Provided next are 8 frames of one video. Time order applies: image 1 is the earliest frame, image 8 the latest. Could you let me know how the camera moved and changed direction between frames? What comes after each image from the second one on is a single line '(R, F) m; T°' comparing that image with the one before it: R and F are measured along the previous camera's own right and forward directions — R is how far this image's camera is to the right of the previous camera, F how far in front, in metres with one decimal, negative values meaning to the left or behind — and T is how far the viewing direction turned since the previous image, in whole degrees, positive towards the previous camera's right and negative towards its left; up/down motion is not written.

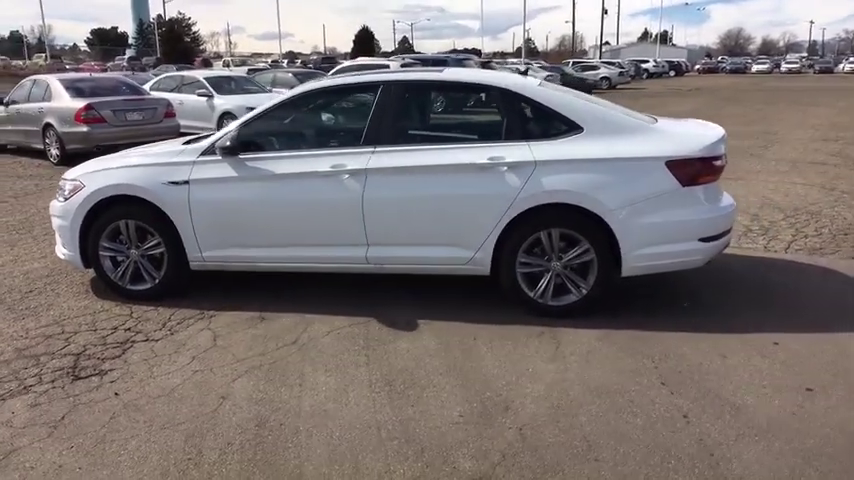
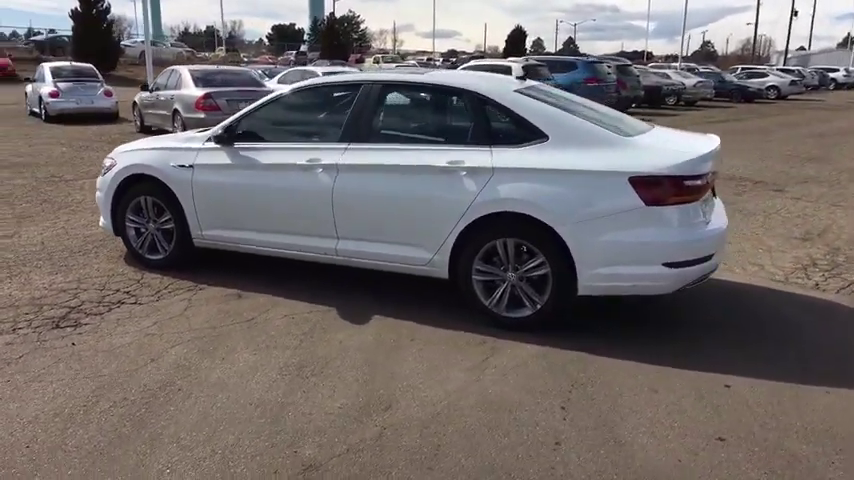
(+1.4, +0.1) m; -13°
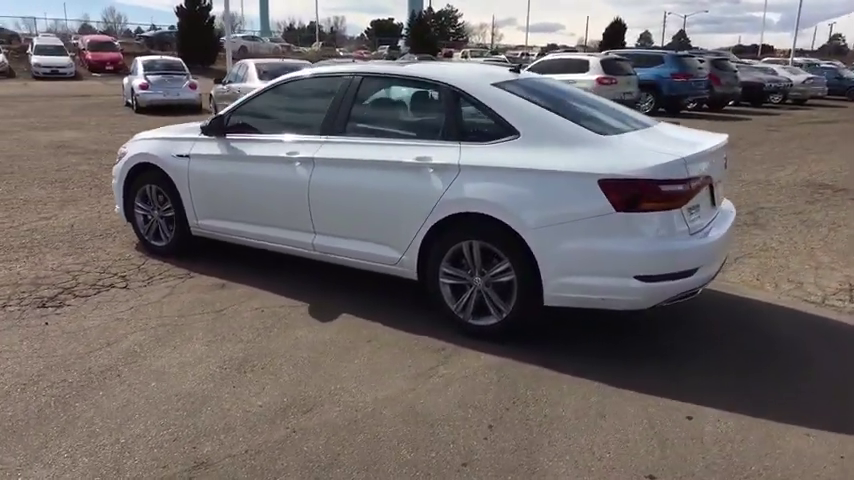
(+0.9, +0.2) m; -8°
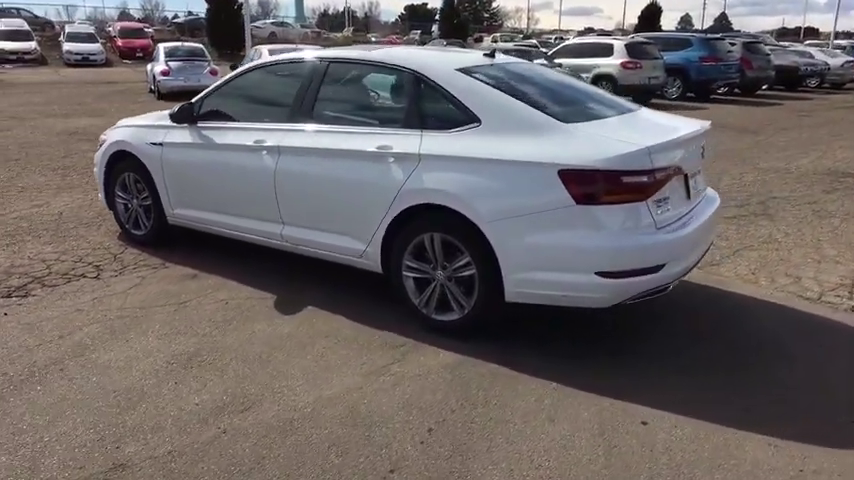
(+0.5, +0.2) m; -3°
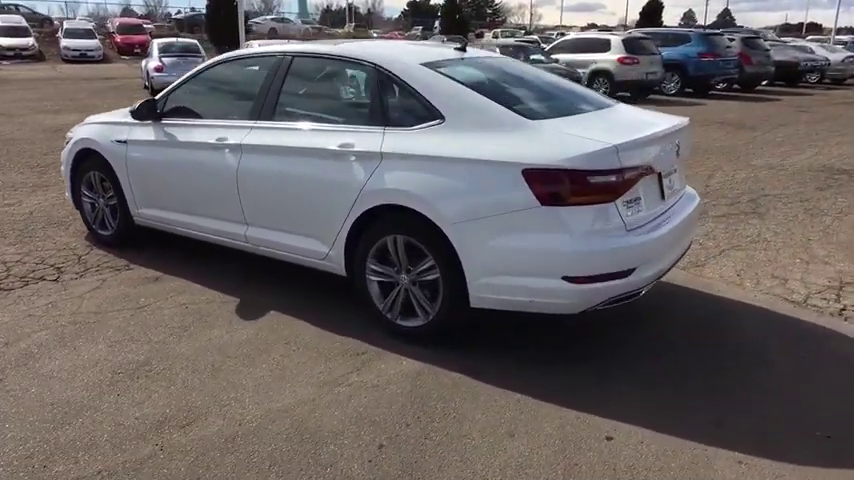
(+0.3, +0.2) m; 0°
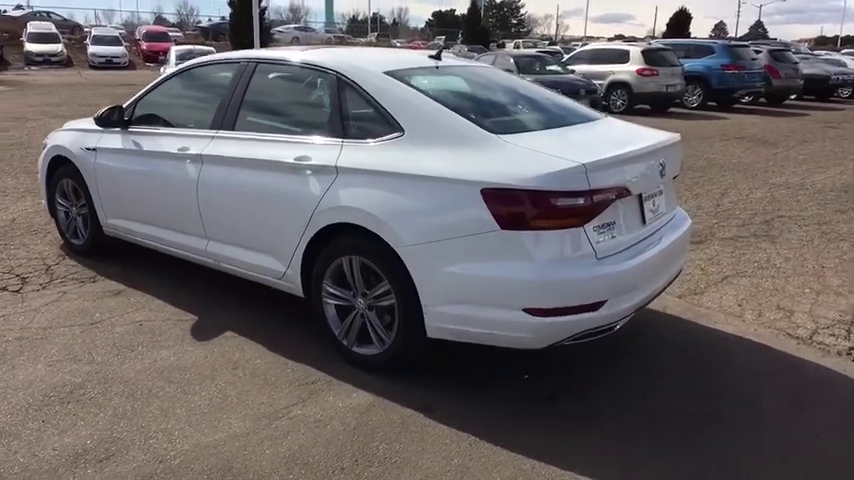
(+0.4, +0.3) m; -2°
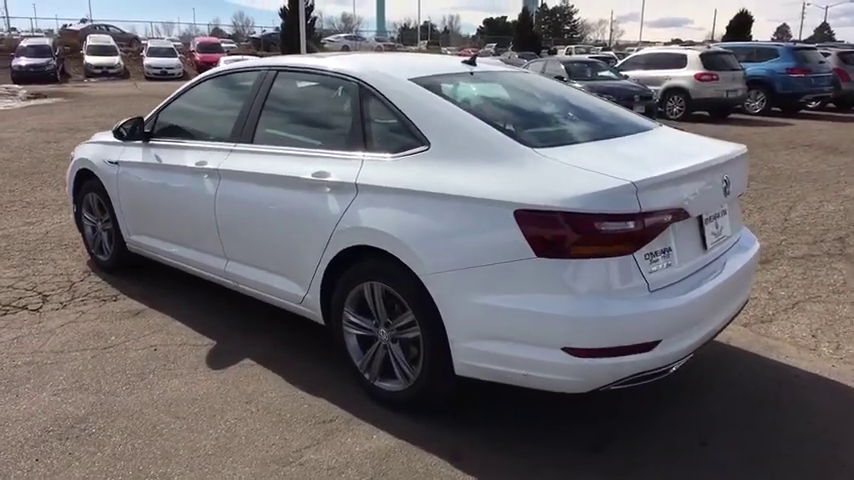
(+0.1, +0.4) m; -4°
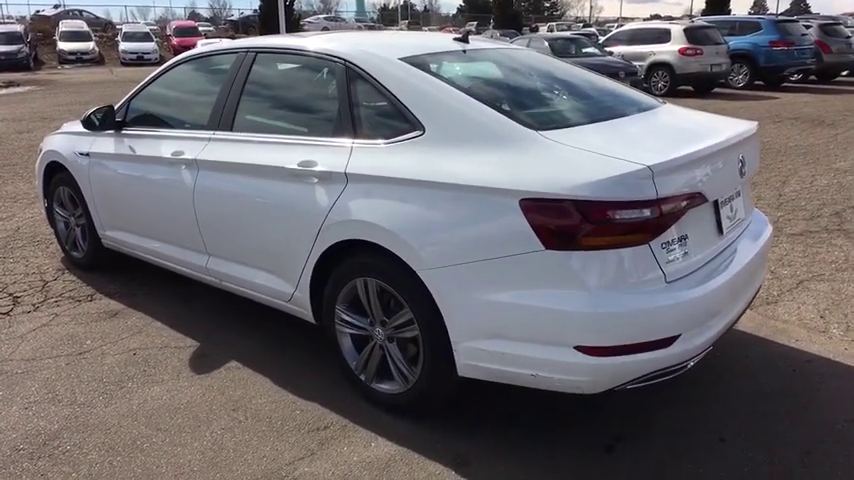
(-0.1, +0.2) m; +1°
